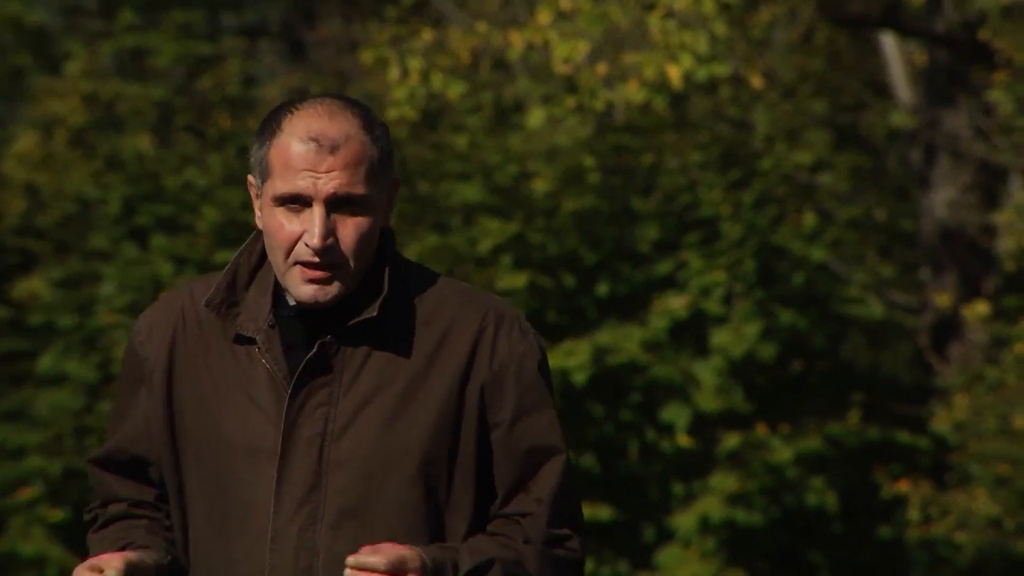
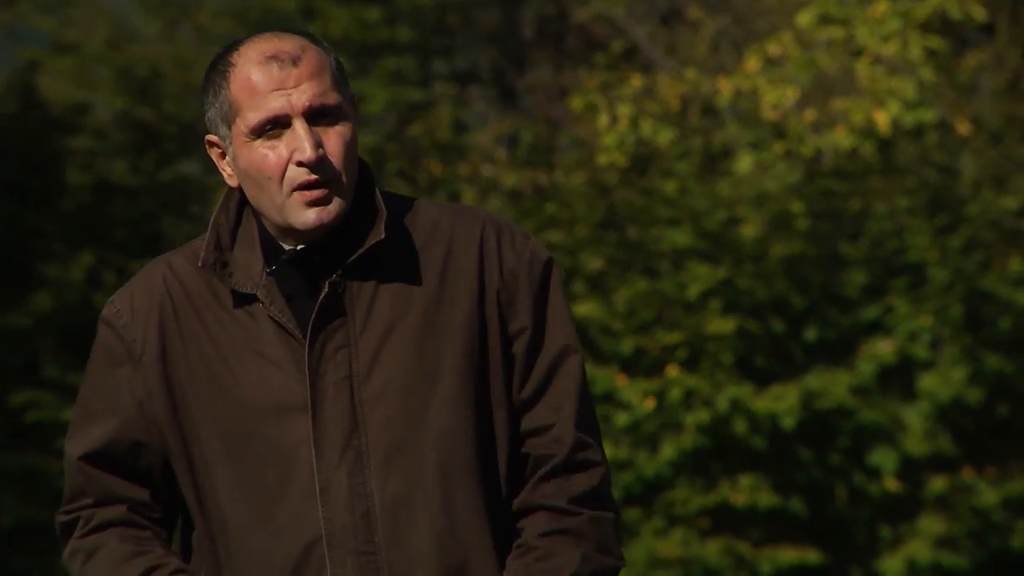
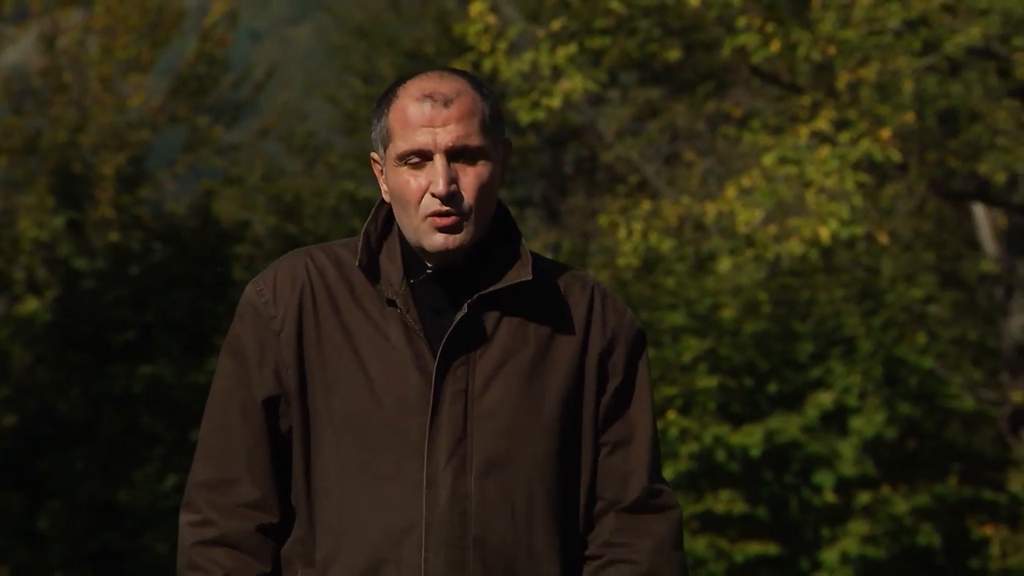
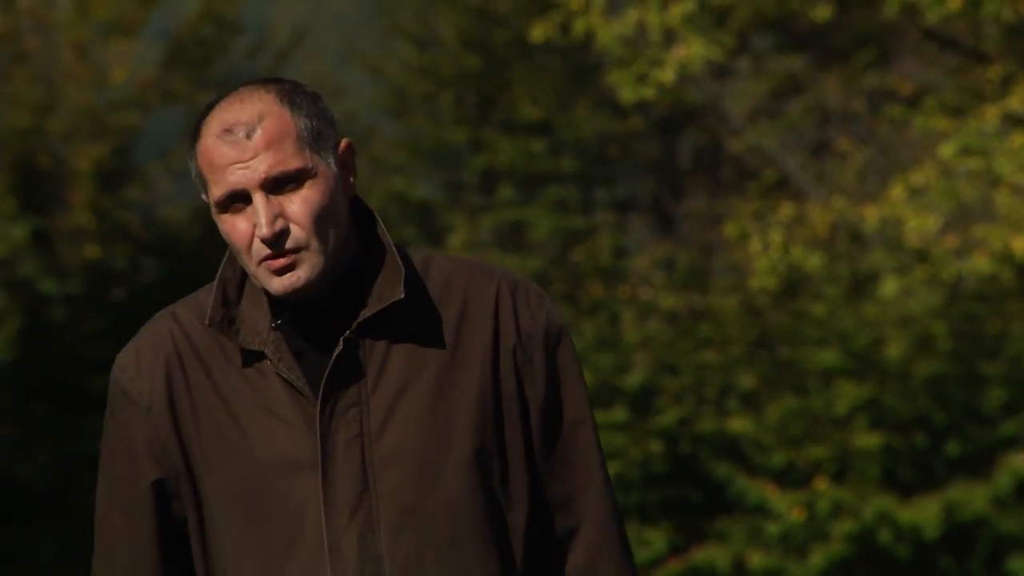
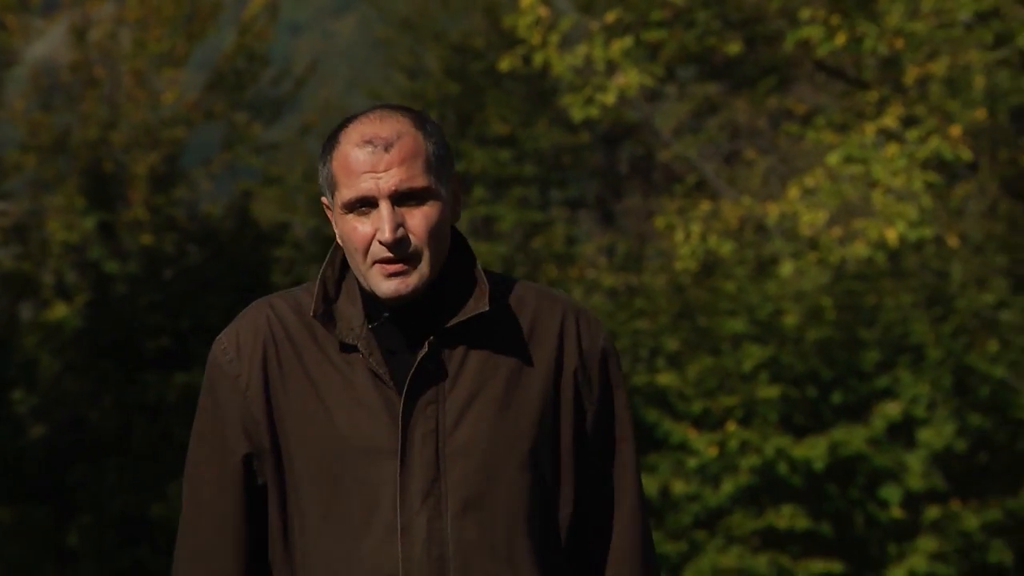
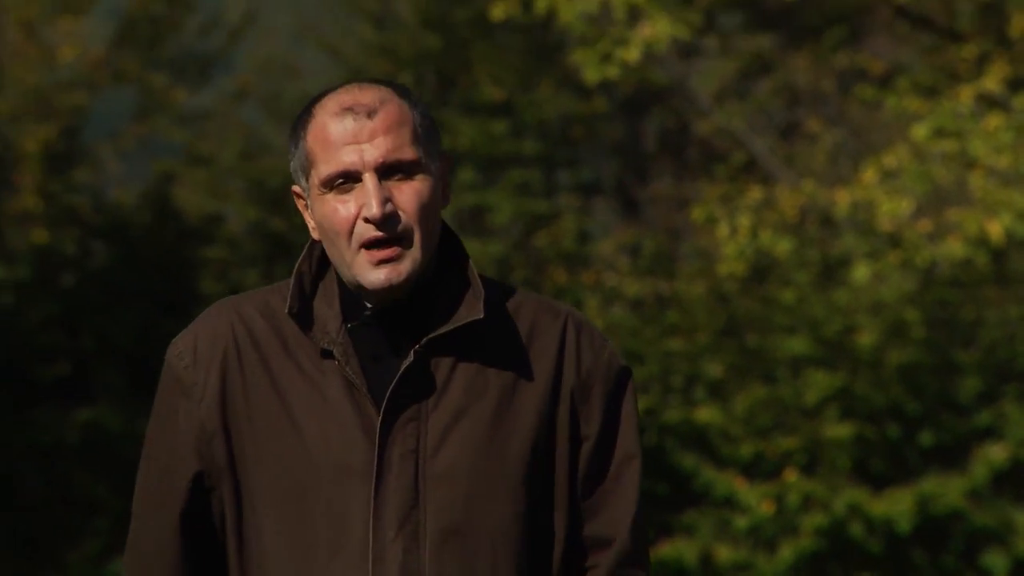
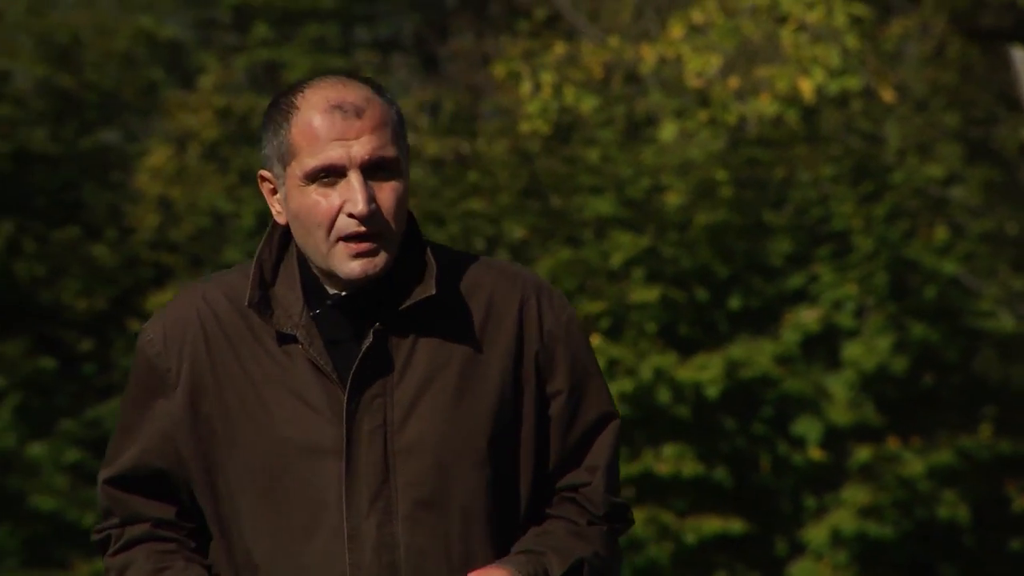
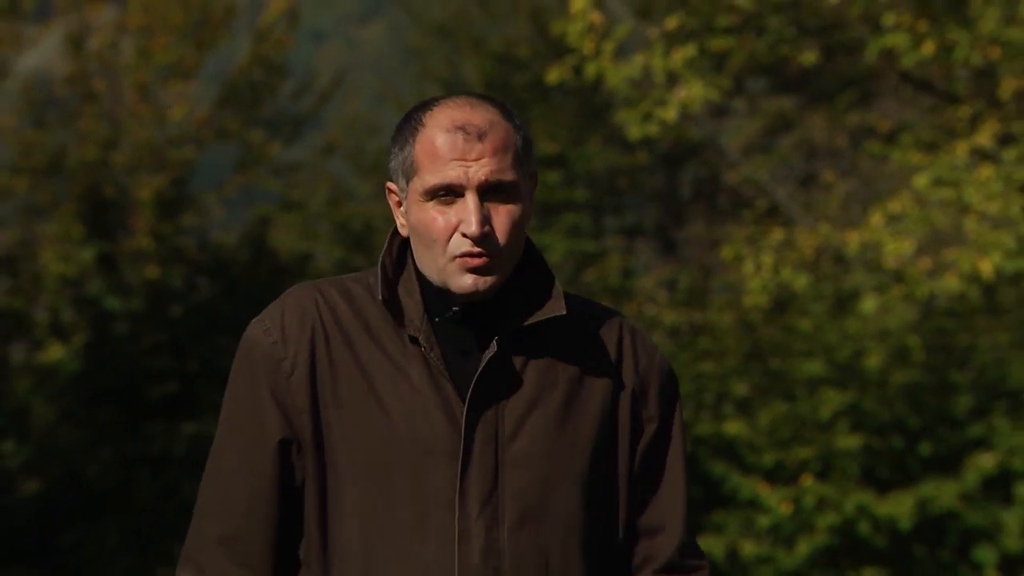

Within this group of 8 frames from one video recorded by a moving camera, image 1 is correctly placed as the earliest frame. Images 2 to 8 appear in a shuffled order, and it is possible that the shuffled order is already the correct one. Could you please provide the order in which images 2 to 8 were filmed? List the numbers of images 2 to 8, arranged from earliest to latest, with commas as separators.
7, 2, 6, 4, 8, 5, 3
